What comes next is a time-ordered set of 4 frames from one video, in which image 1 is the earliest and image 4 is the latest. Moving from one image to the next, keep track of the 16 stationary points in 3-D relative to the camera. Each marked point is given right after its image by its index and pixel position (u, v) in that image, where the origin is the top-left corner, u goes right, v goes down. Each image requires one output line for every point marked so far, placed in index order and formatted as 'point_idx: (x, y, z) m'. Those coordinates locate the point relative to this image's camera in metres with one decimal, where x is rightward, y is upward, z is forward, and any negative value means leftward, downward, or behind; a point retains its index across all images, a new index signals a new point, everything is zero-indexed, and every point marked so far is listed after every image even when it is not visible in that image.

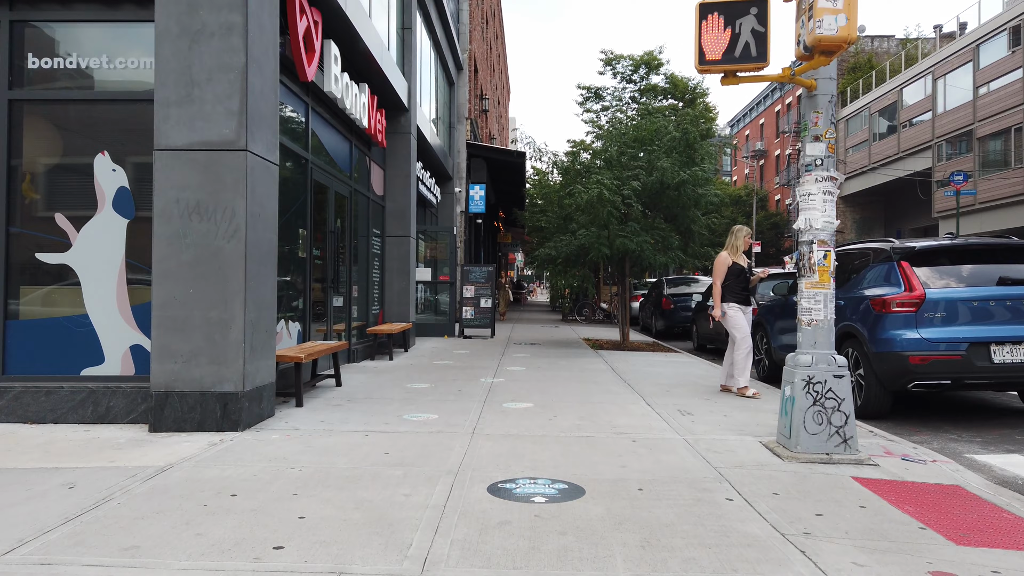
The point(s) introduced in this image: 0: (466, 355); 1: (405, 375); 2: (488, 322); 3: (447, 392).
0: (-0.7, -1.1, +11.8) m
1: (-1.3, -1.1, +9.1) m
2: (-0.5, -0.7, +15.6) m
3: (-0.6, -1.1, +7.6) m
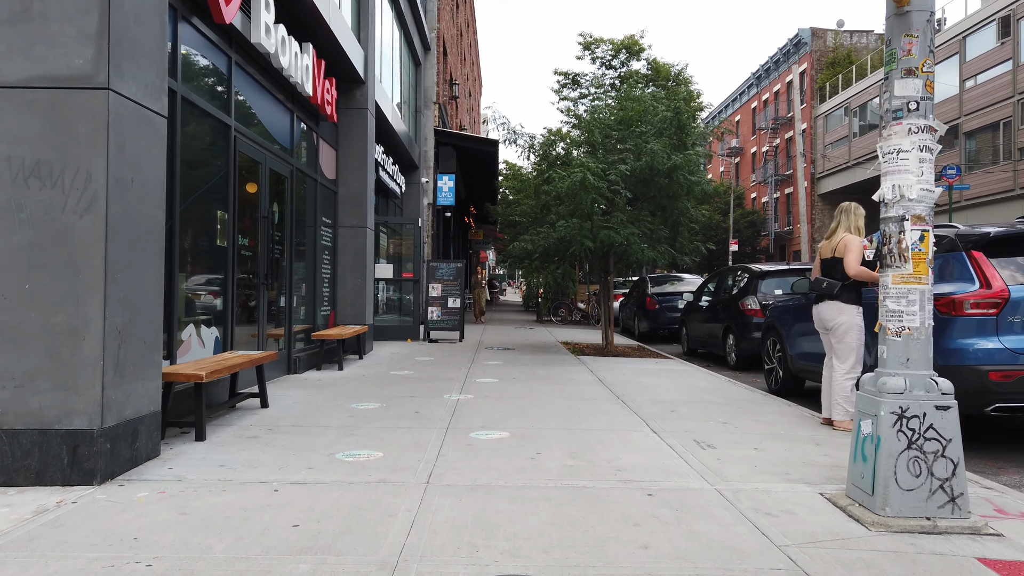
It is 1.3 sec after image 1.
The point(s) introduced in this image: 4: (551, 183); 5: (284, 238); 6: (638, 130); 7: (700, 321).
0: (-1.1, -1.0, +10.3) m
1: (-1.6, -1.0, +7.6) m
2: (-1.0, -0.7, +14.1) m
3: (-0.9, -1.0, +6.1) m
4: (+0.6, +1.7, +12.3) m
5: (-2.7, +0.6, +8.7) m
6: (+2.1, +2.6, +12.2) m
7: (+3.1, -0.6, +12.5) m
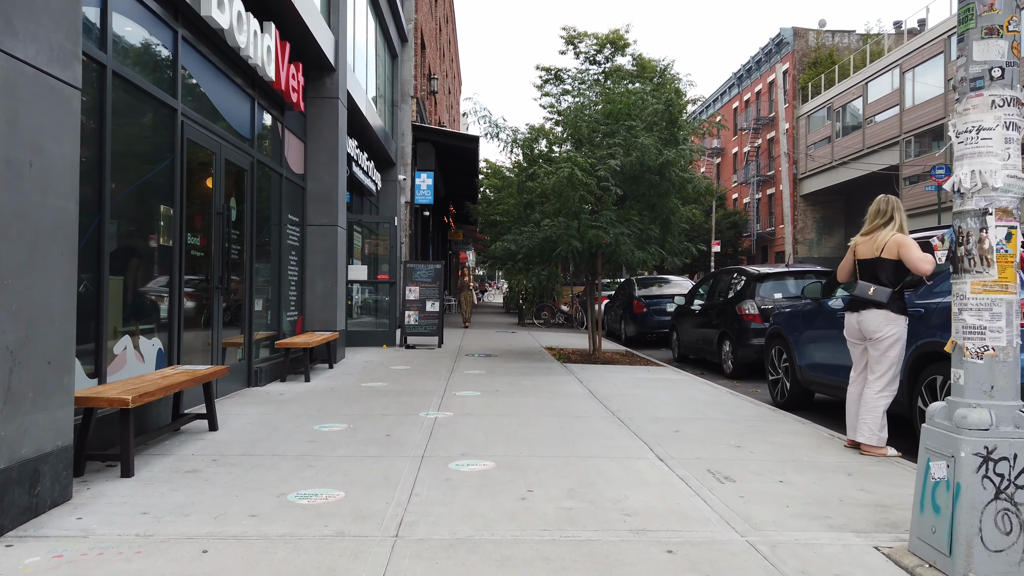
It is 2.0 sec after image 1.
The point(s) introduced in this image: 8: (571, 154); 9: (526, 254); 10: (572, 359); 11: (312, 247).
0: (-1.3, -1.1, +9.5) m
1: (-1.8, -1.1, +6.8) m
2: (-1.4, -0.7, +13.3) m
3: (-1.0, -1.1, +5.3) m
4: (+0.4, +1.7, +11.6) m
5: (-2.8, +0.5, +7.9) m
6: (+1.8, +2.5, +11.6) m
7: (+2.8, -0.6, +11.8) m
8: (+0.9, +2.0, +11.0) m
9: (+0.2, +0.5, +11.8) m
10: (+1.0, -1.1, +12.1) m
11: (-2.7, +0.6, +10.3) m
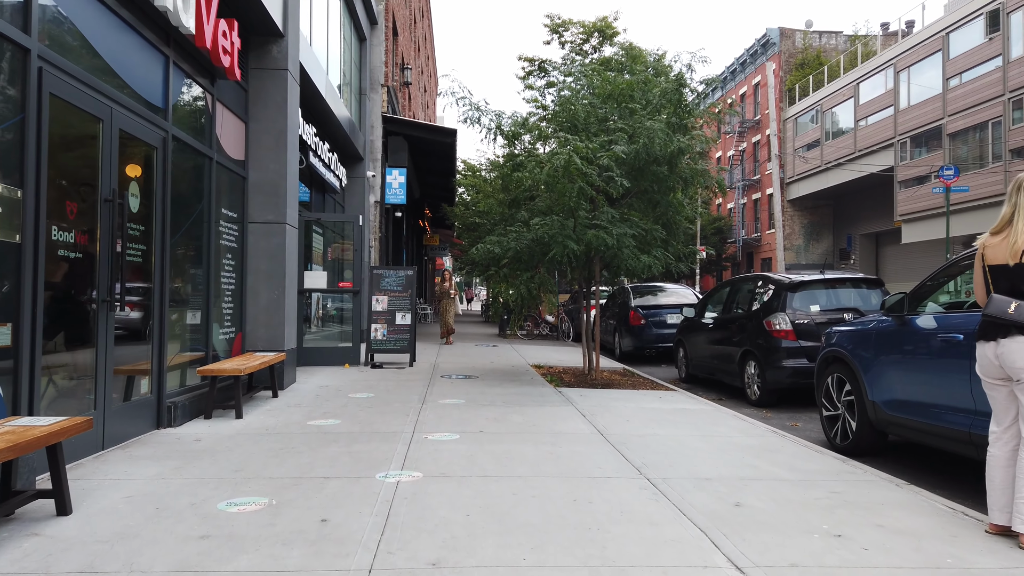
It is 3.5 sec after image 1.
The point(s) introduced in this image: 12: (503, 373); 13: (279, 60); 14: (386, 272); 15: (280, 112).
0: (-1.5, -1.2, +7.7) m
1: (-1.8, -1.2, +5.0) m
2: (-1.6, -0.9, +11.6) m
3: (-1.0, -1.1, +3.6) m
4: (+0.2, +1.5, +9.9) m
5: (-2.9, +0.4, +6.2) m
6: (+1.6, +2.4, +9.9) m
7: (+2.6, -0.7, +10.2) m
8: (+0.7, +1.8, +9.3) m
9: (0.0, +0.4, +10.1) m
10: (+0.7, -1.3, +10.4) m
11: (-2.9, +0.4, +8.5) m
12: (-0.1, -1.2, +10.7) m
13: (-2.7, +2.6, +8.6) m
14: (-2.0, +0.2, +11.7) m
15: (-2.7, +2.0, +8.6) m
